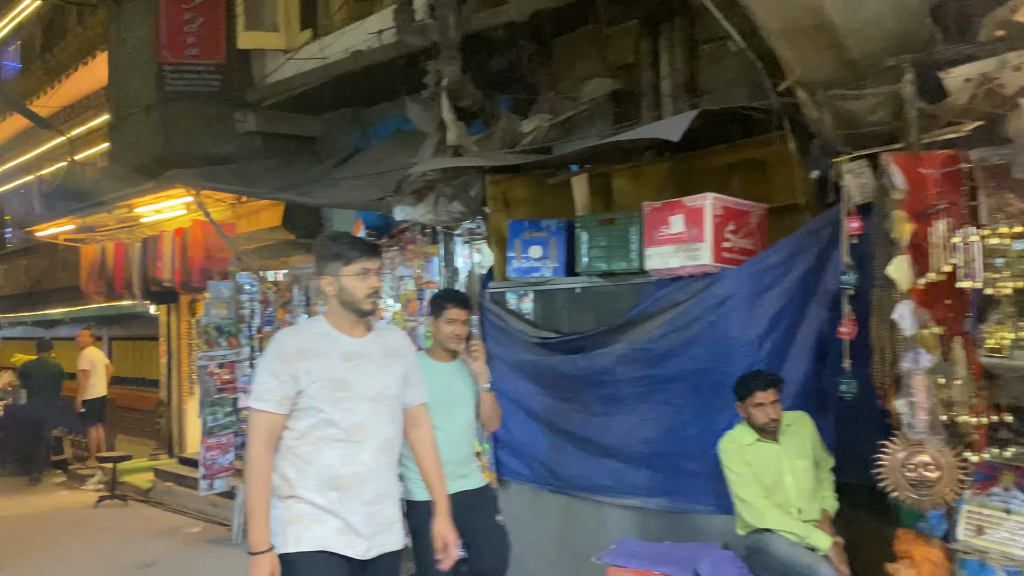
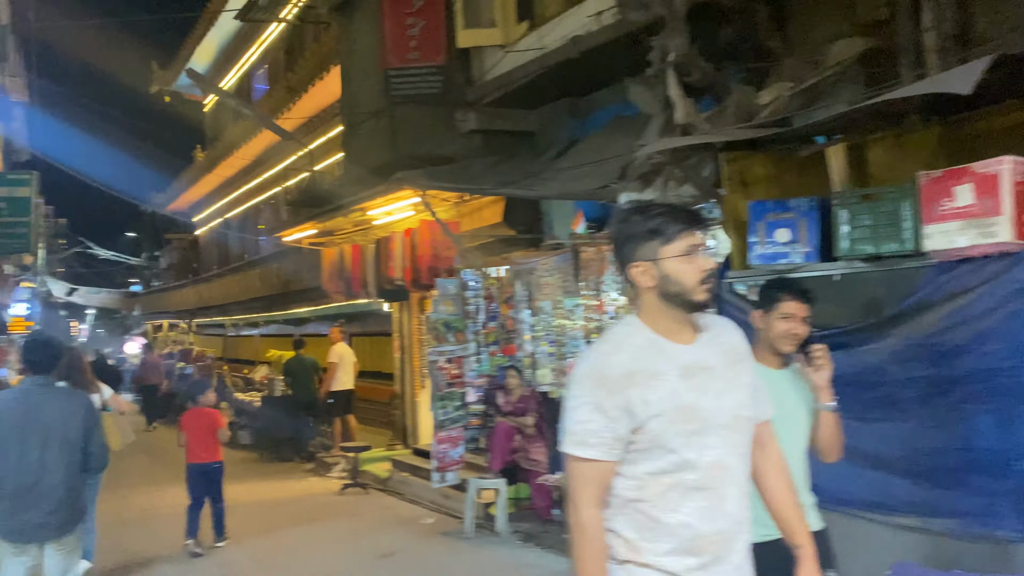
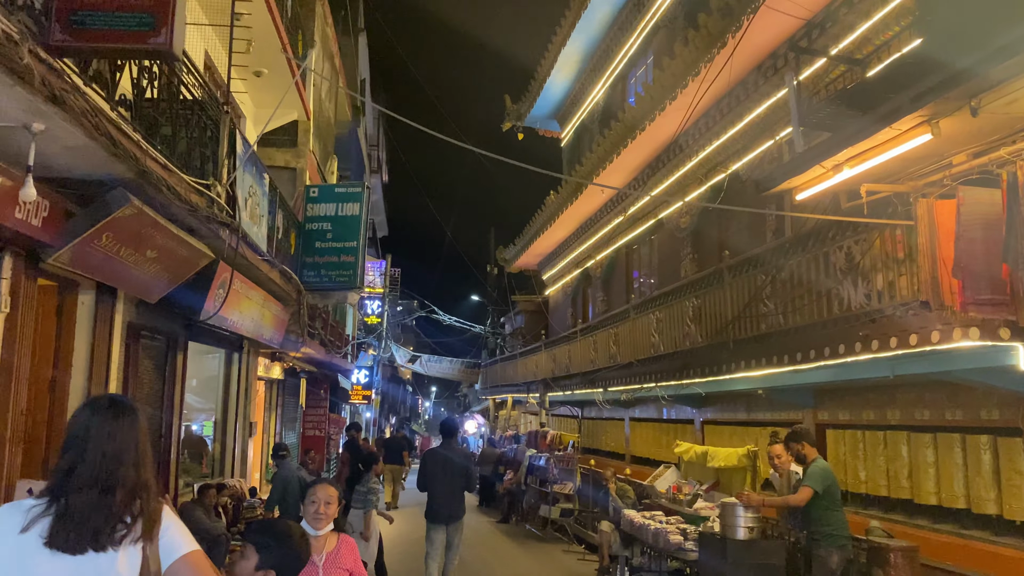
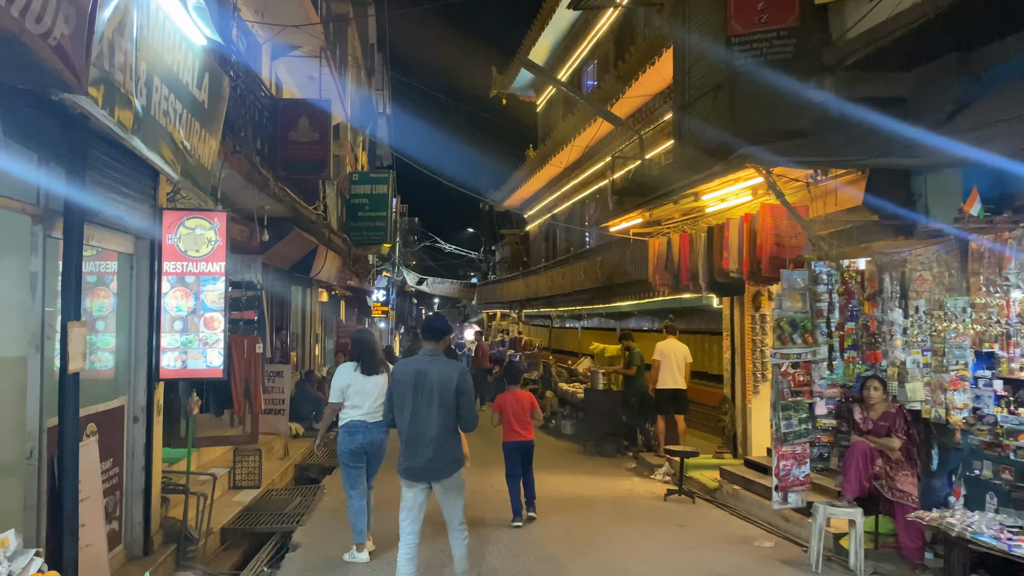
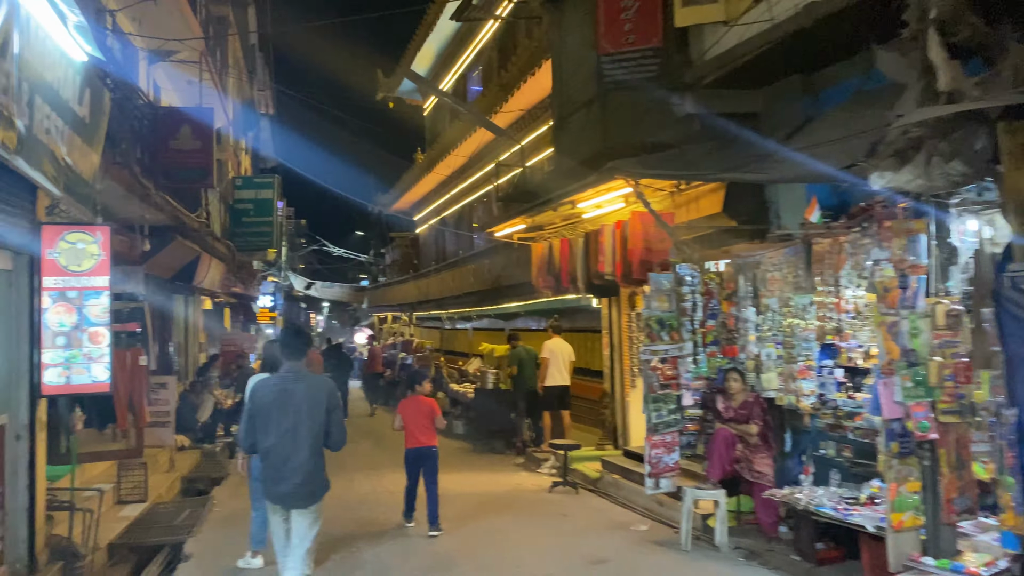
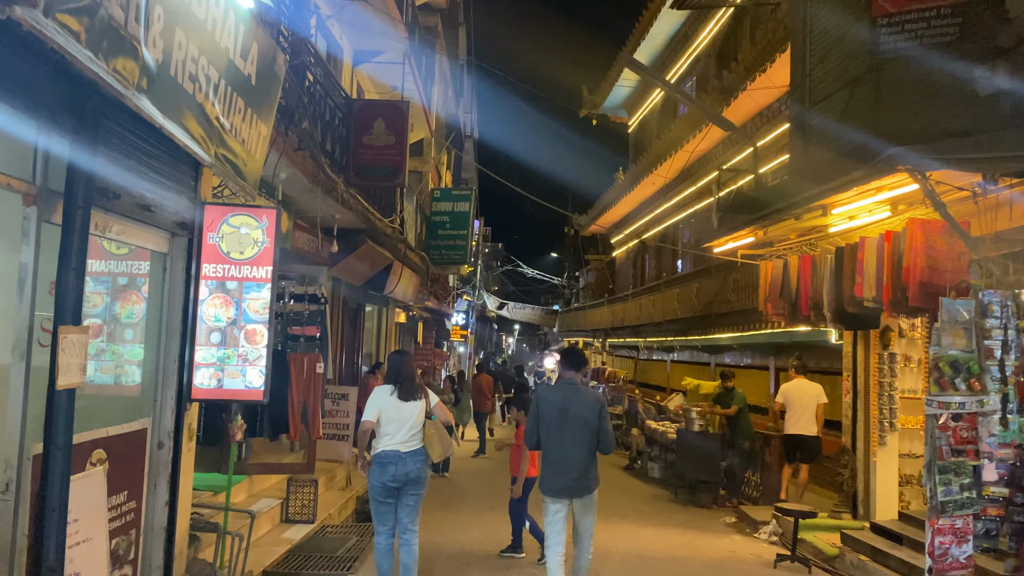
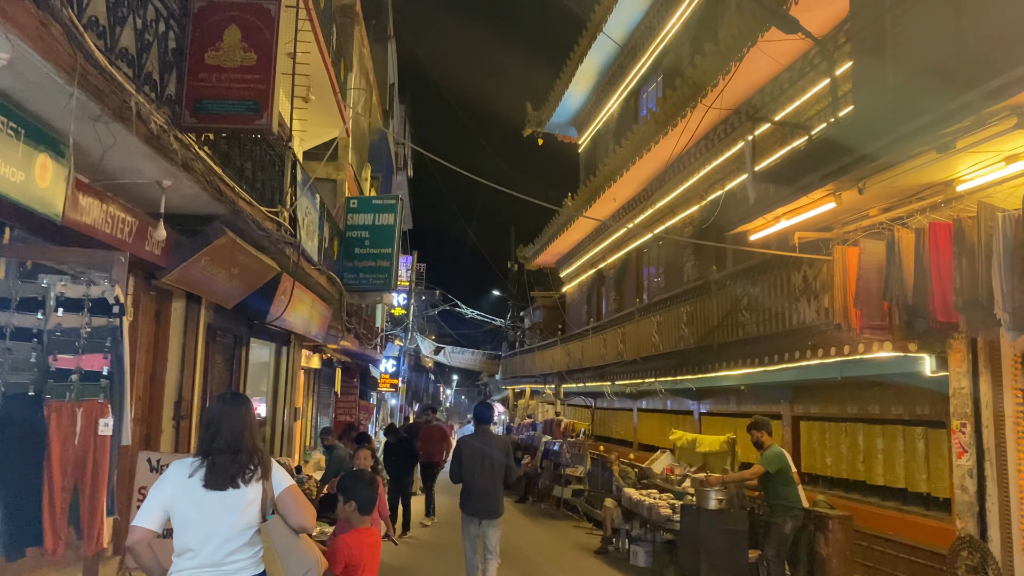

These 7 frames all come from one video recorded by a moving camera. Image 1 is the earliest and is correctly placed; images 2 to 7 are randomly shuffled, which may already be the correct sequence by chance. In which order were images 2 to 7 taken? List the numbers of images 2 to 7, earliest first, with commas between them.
2, 5, 4, 6, 7, 3
